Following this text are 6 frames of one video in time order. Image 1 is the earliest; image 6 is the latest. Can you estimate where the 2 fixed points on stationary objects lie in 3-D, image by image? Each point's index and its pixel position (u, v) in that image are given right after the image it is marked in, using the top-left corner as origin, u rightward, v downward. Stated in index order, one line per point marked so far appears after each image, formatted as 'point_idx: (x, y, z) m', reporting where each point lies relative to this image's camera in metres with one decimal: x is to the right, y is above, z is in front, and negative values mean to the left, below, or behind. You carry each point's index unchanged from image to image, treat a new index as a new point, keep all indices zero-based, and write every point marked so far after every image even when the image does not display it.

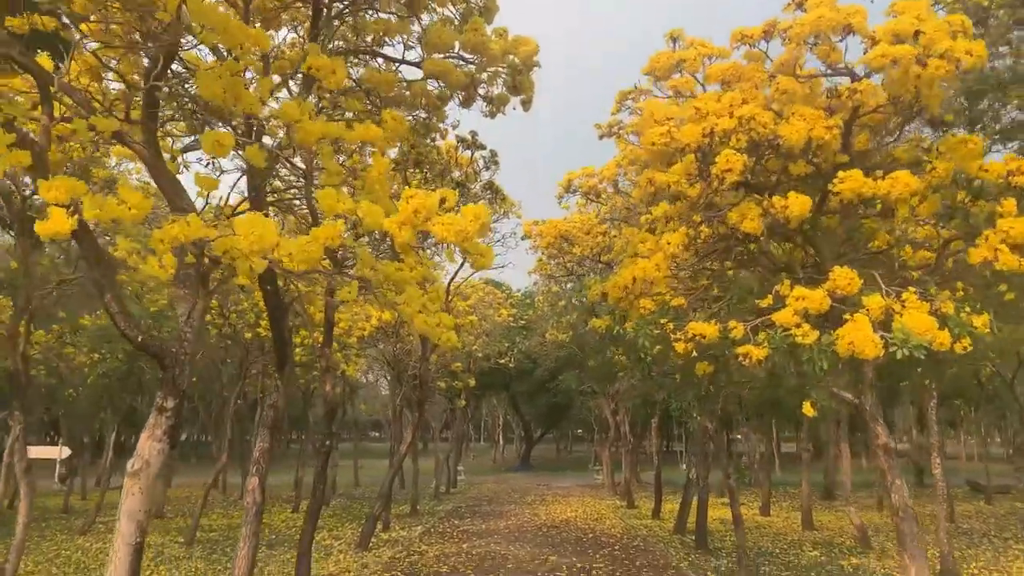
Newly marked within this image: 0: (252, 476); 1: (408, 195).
0: (-2.2, -1.6, +6.4) m
1: (-0.6, +0.5, +4.0) m
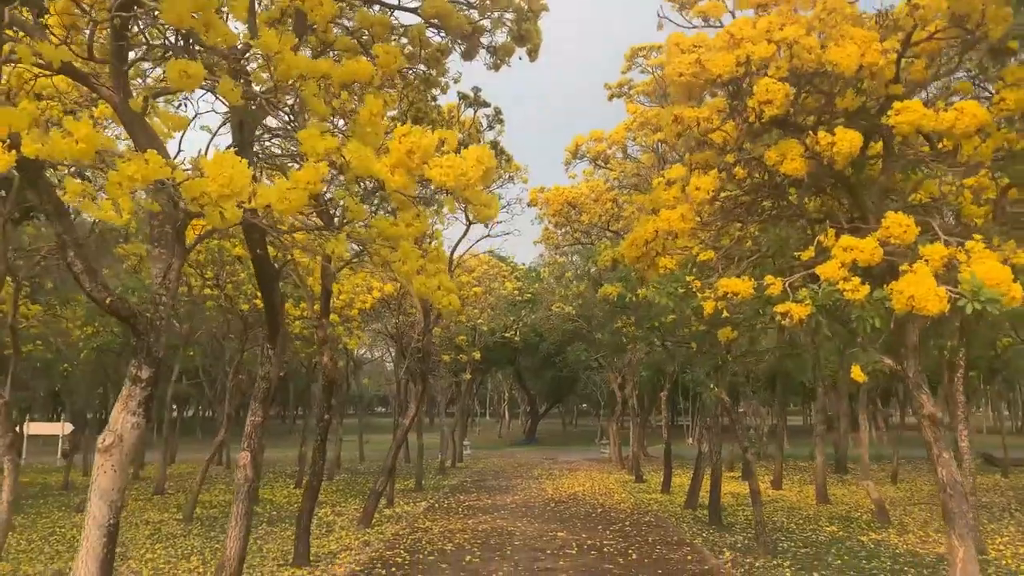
0: (-2.2, -1.3, +6.0) m
1: (-0.5, +0.7, +3.6) m
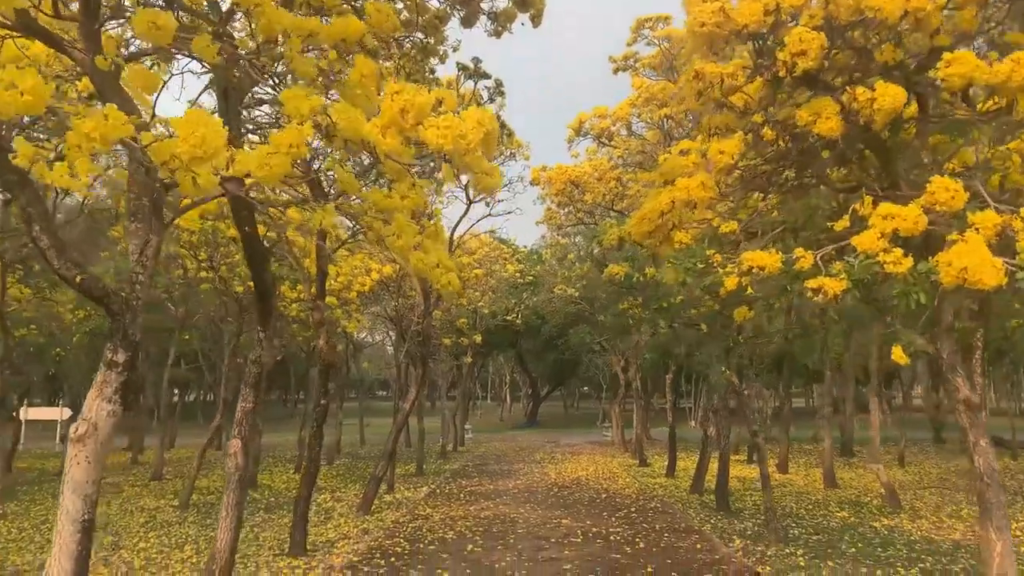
0: (-2.1, -1.2, +5.8) m
1: (-0.5, +0.9, +3.3) m
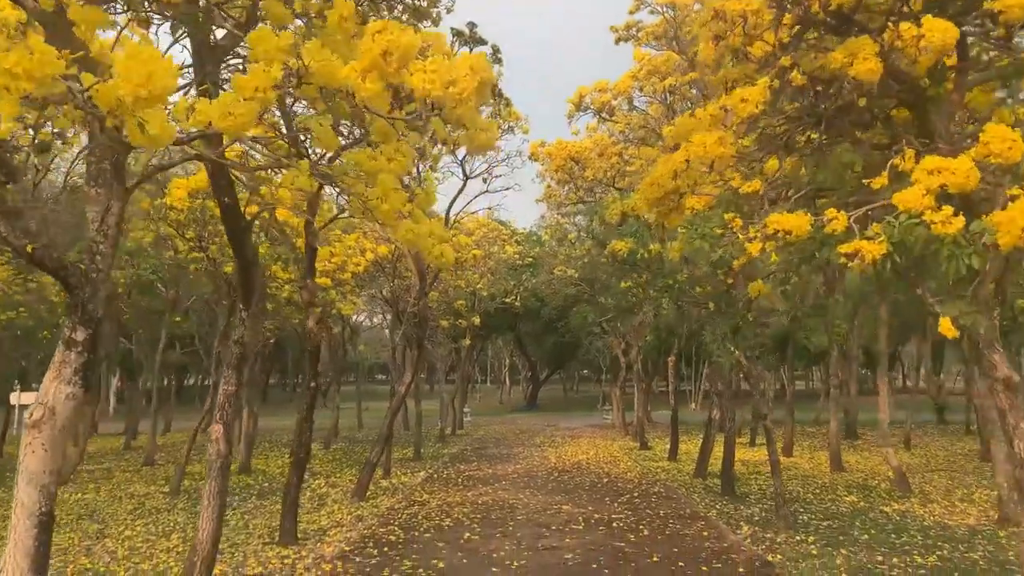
0: (-2.2, -1.0, +5.4) m
1: (-0.5, +1.0, +2.9) m
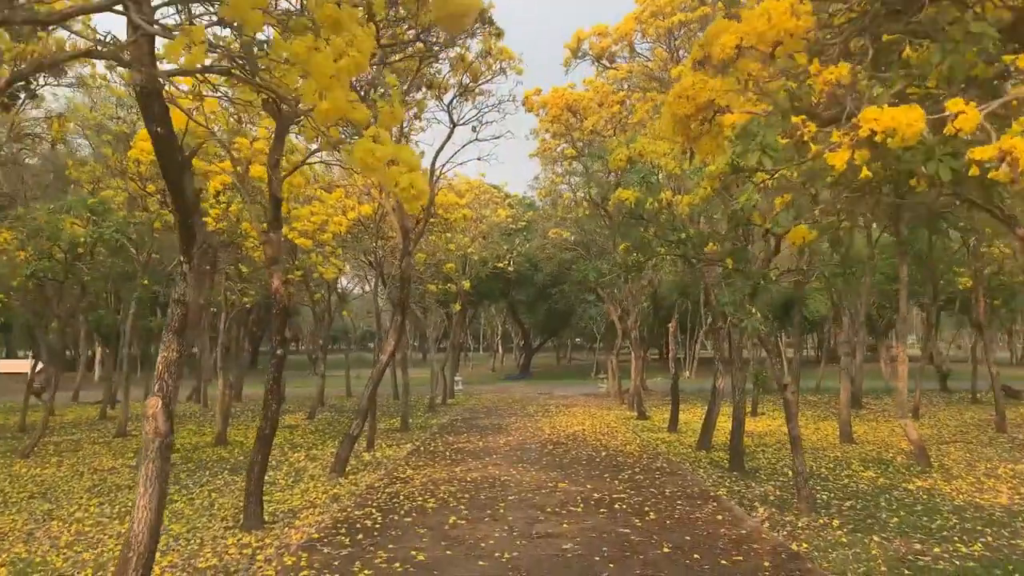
0: (-2.2, -0.7, +4.6) m
1: (-0.6, +1.2, +2.0) m
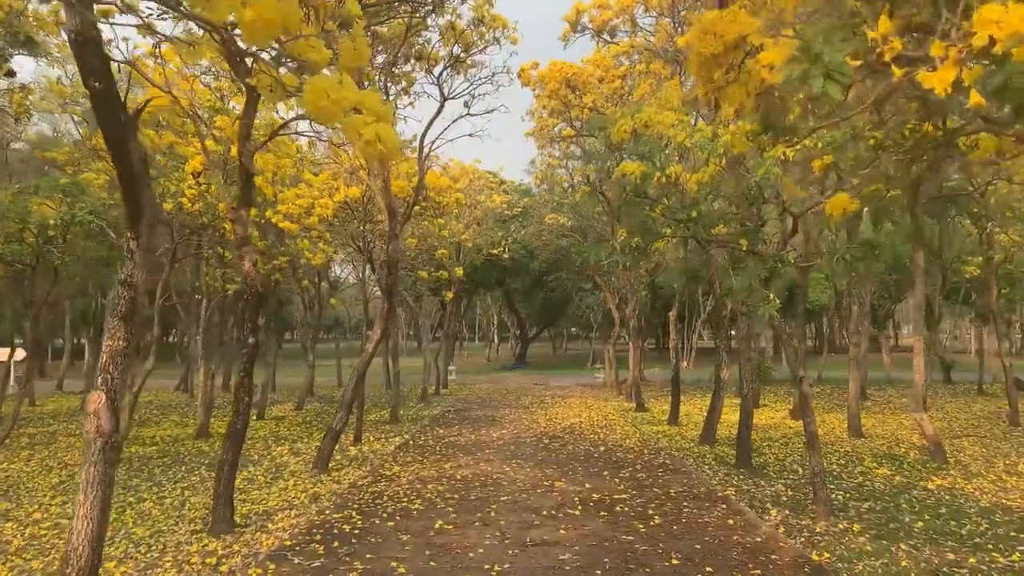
0: (-2.3, -0.6, +4.1) m
1: (-0.6, +1.3, +1.5) m
